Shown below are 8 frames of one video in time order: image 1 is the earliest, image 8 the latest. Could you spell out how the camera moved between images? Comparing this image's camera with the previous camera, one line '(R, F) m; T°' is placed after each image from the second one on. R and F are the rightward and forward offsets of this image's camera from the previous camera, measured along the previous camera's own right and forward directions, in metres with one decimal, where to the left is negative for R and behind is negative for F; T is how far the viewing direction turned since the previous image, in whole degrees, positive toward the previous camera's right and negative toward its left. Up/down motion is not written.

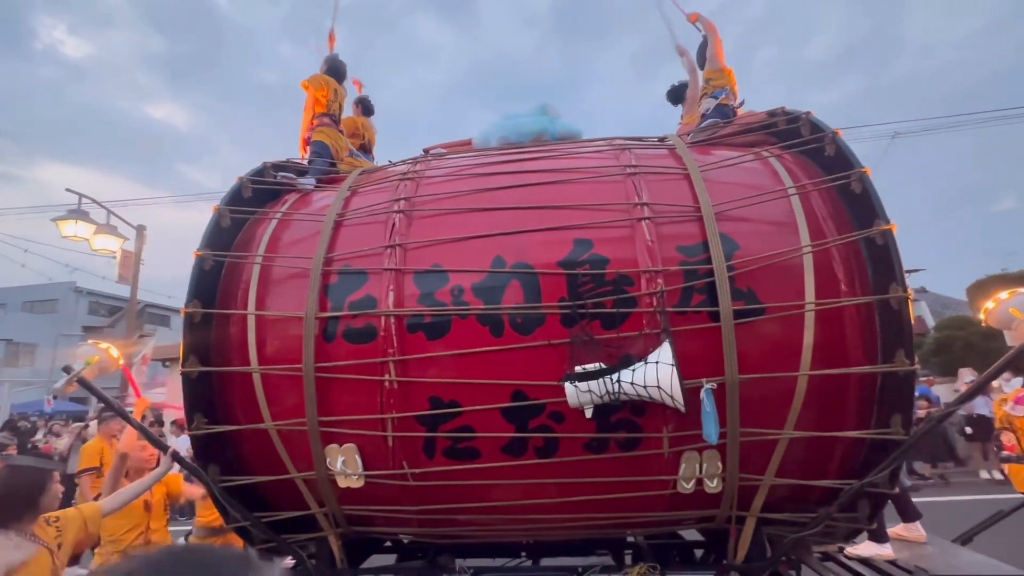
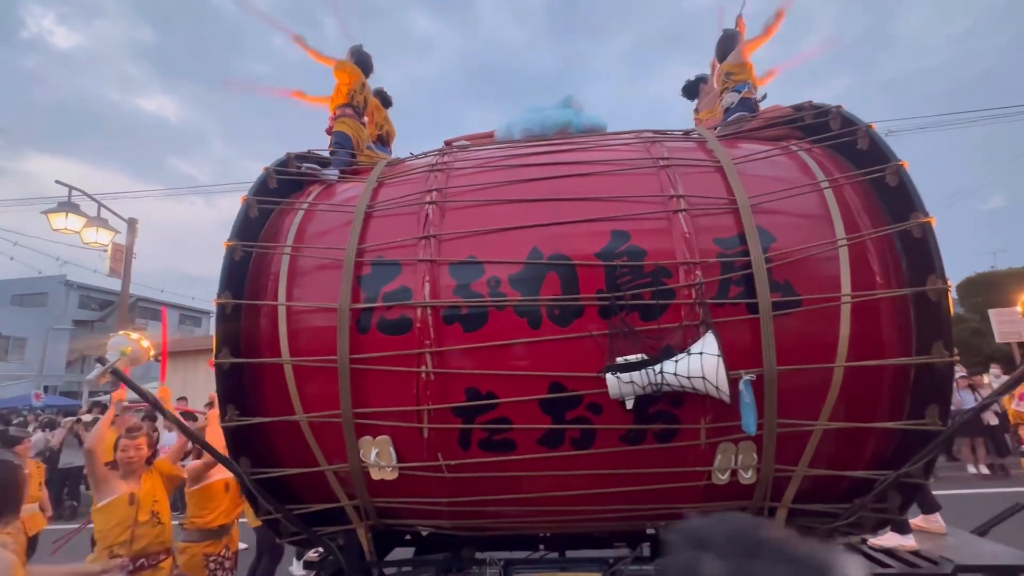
(-0.2, 0.0) m; +1°
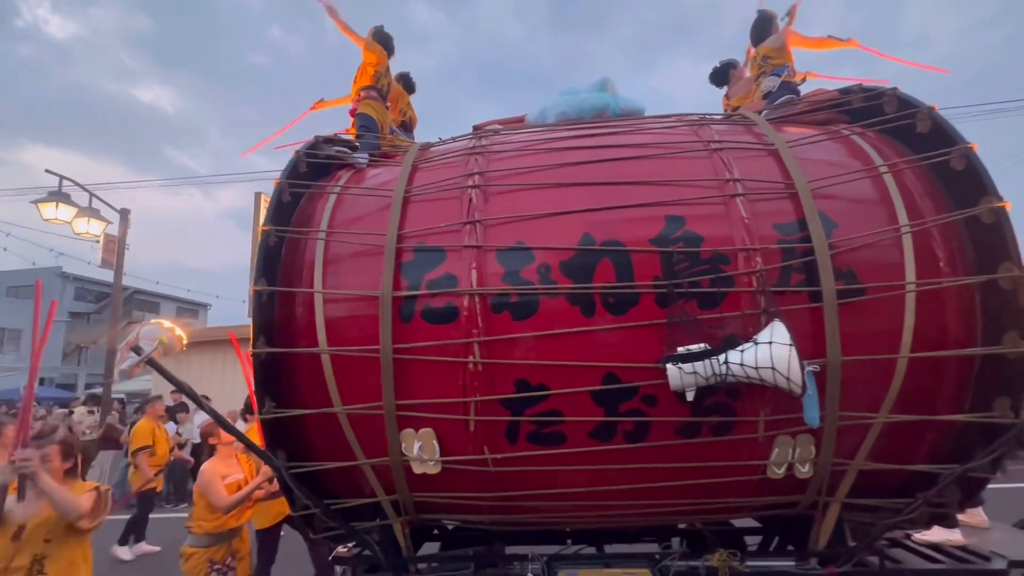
(-0.2, +0.1) m; +1°
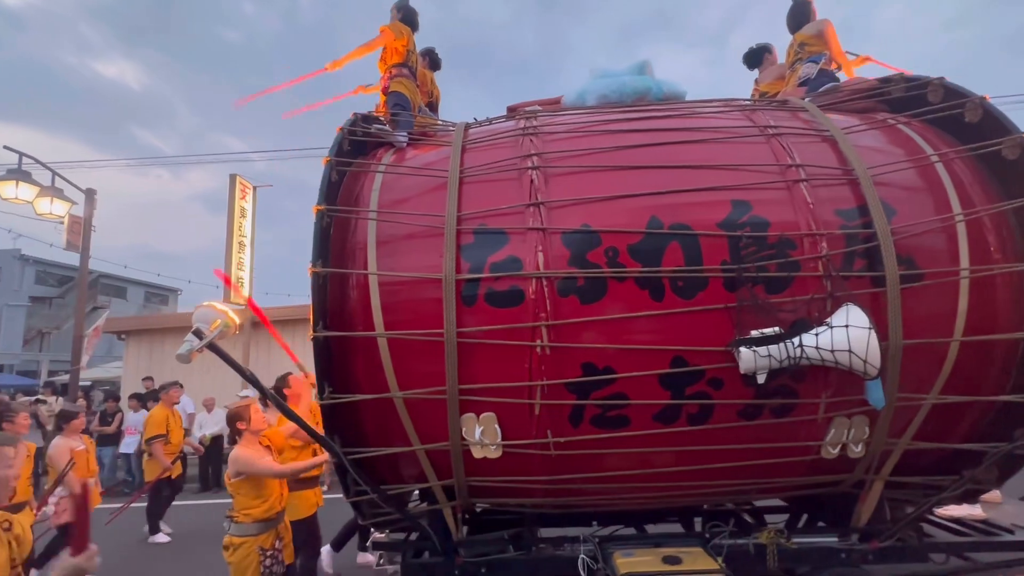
(-0.4, 0.0) m; +4°
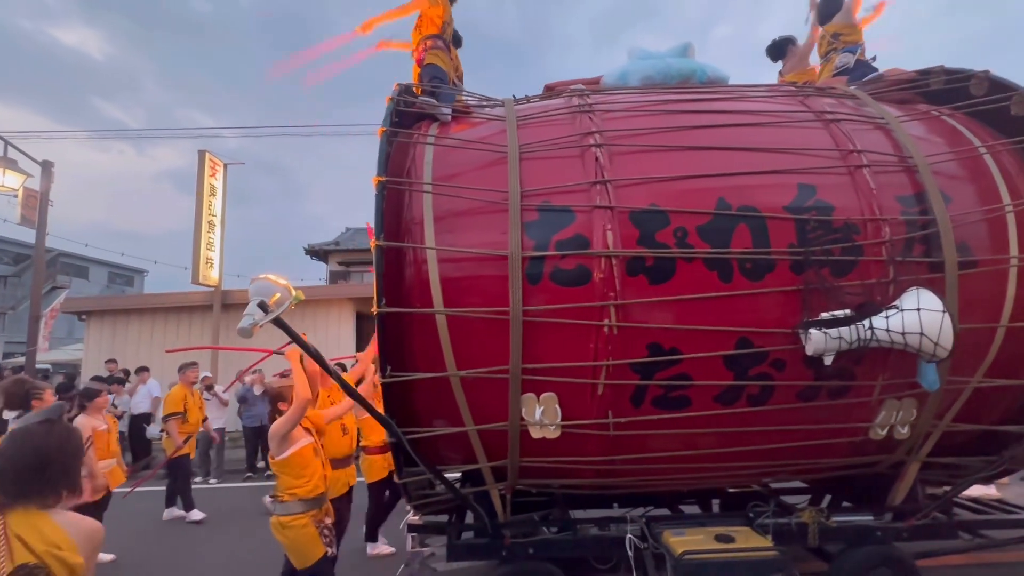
(-0.4, +0.1) m; +4°
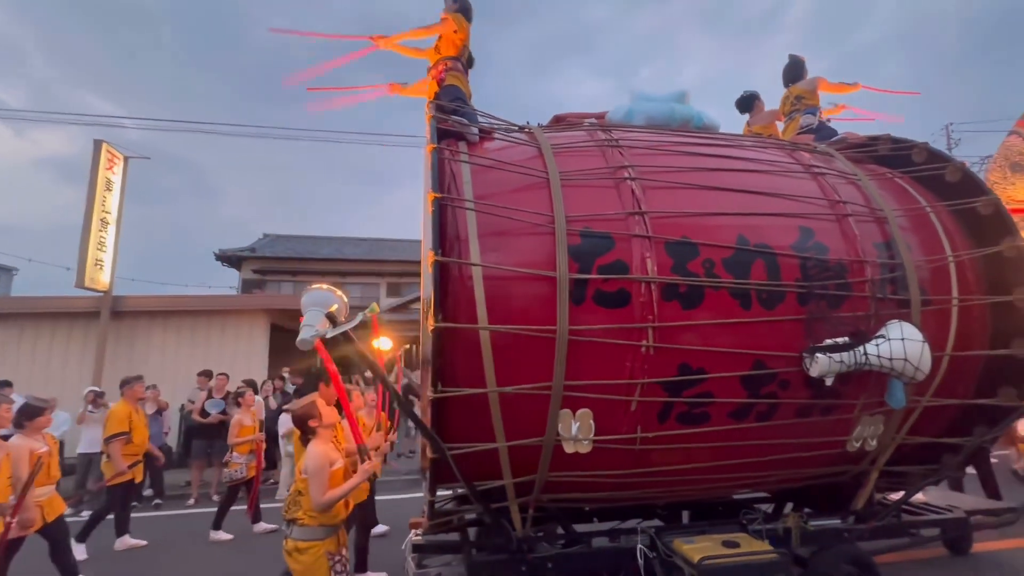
(-0.7, 0.0) m; +11°
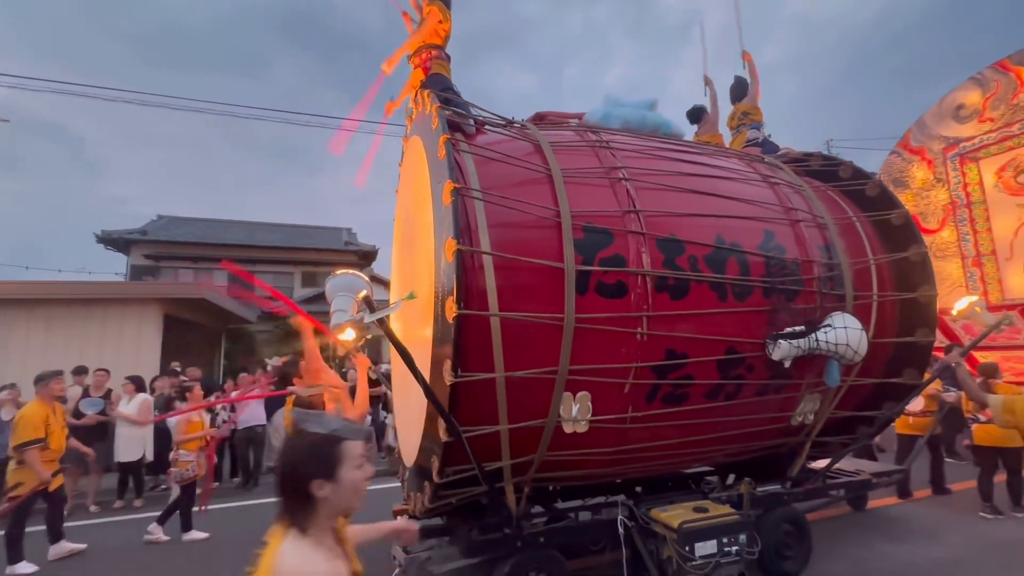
(-0.6, -0.1) m; +10°
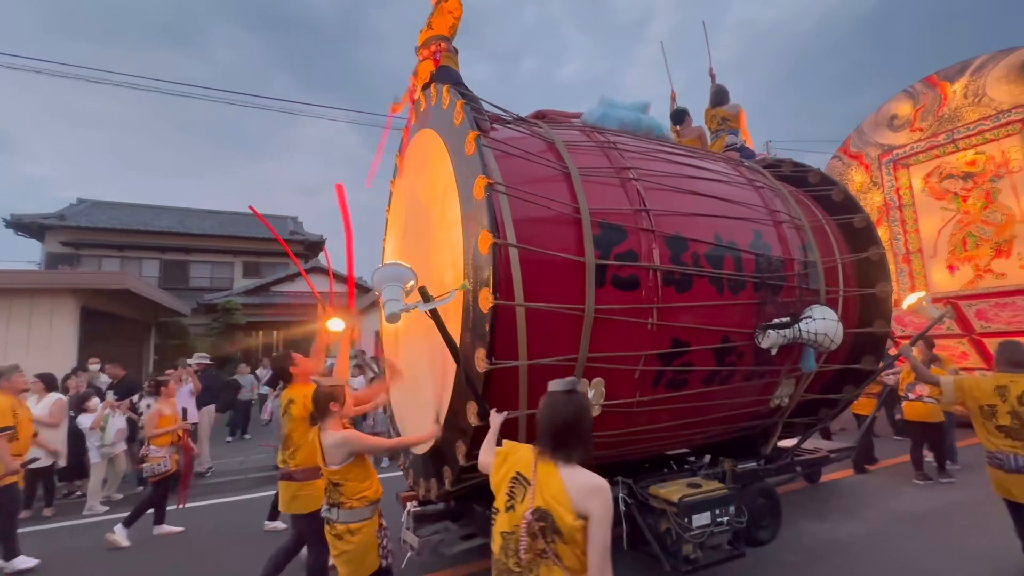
(-0.5, -0.1) m; +6°
